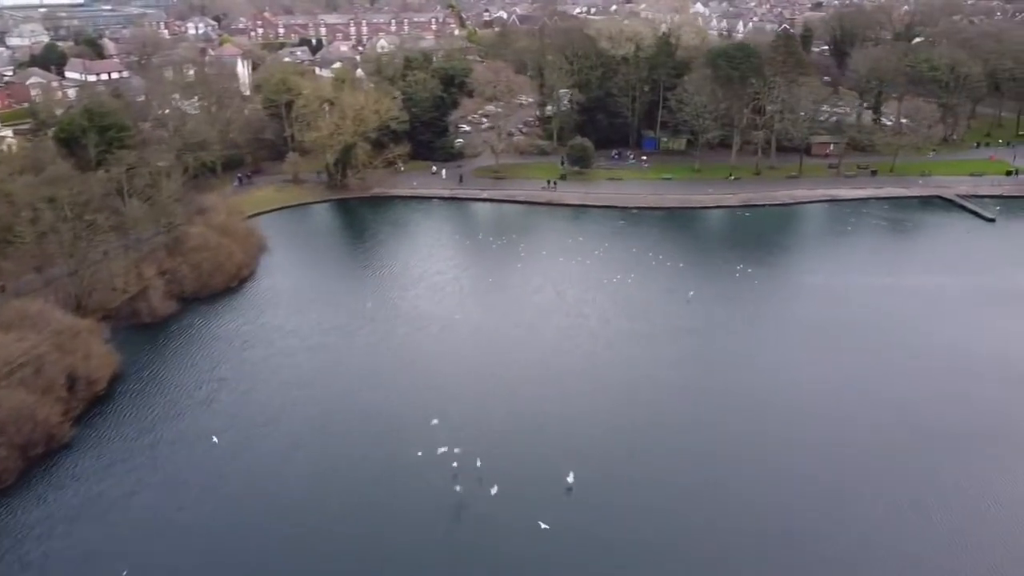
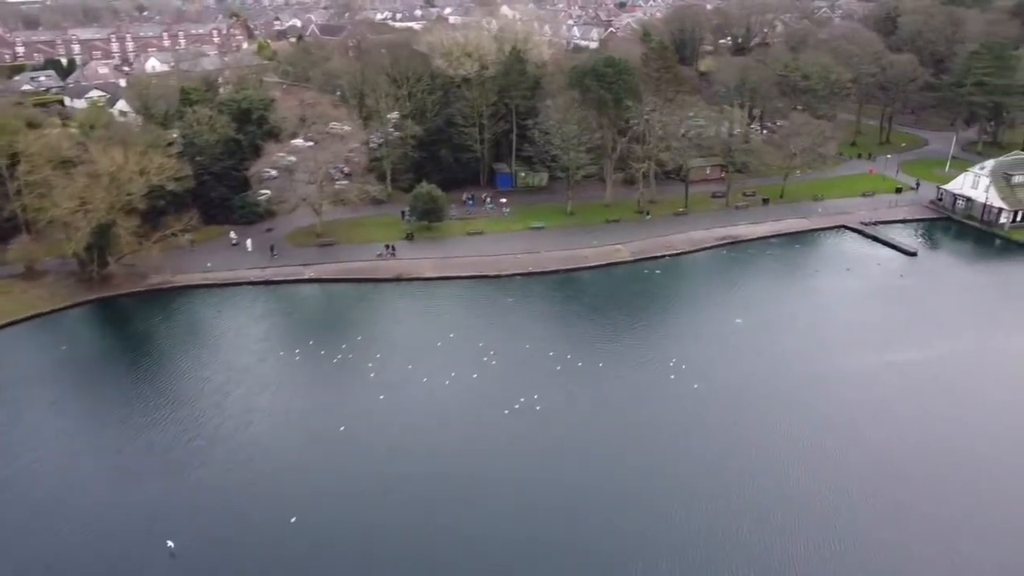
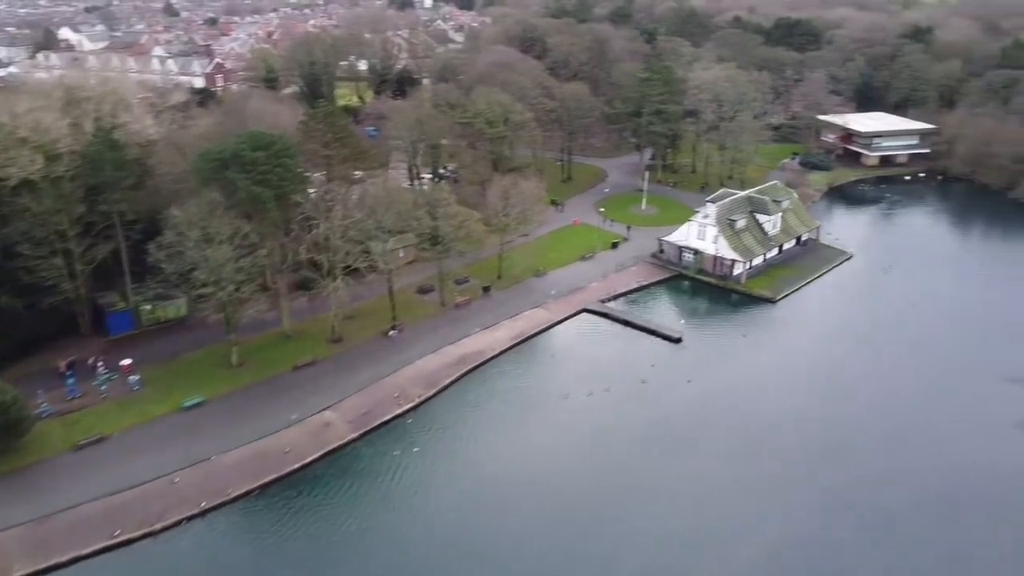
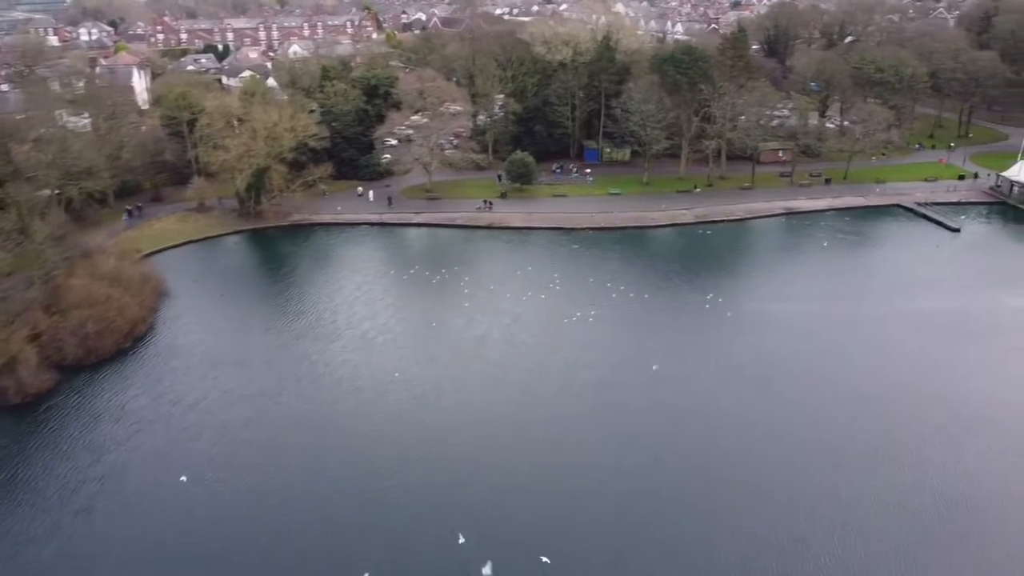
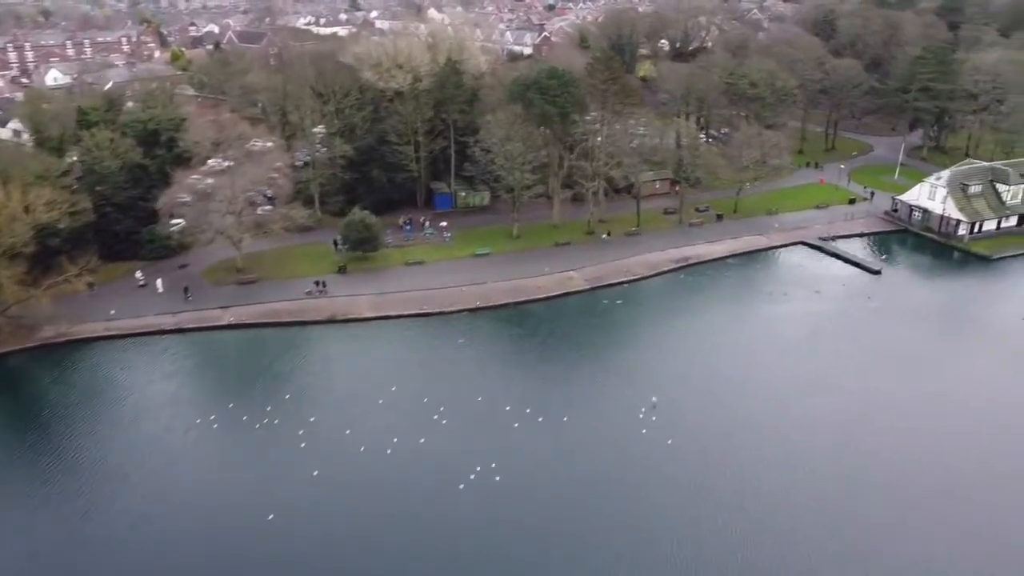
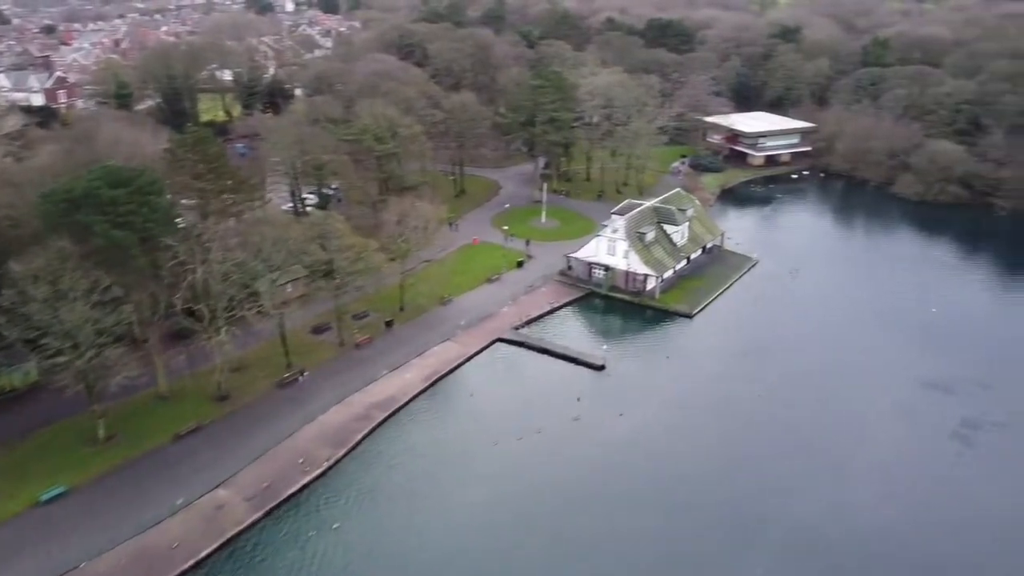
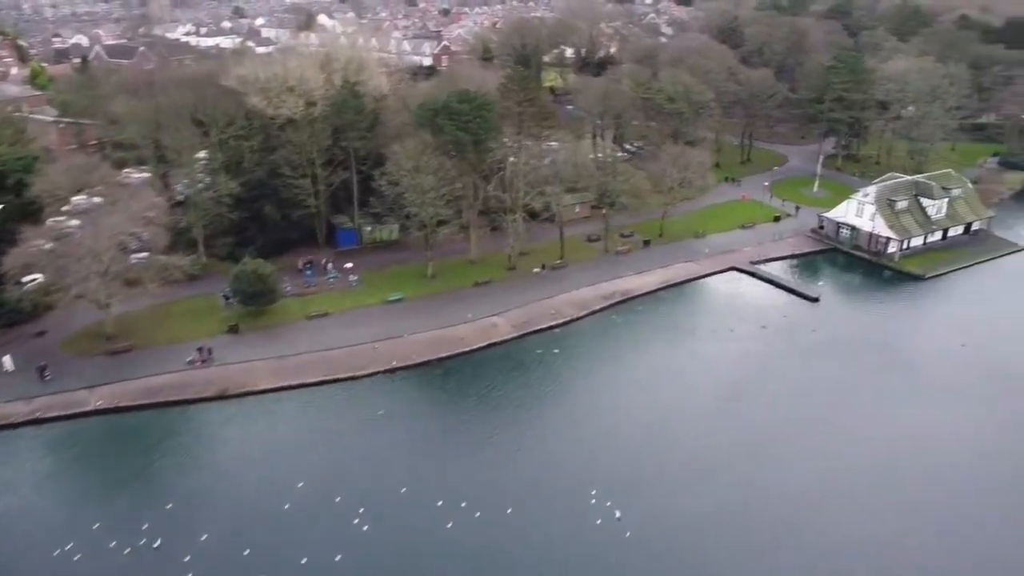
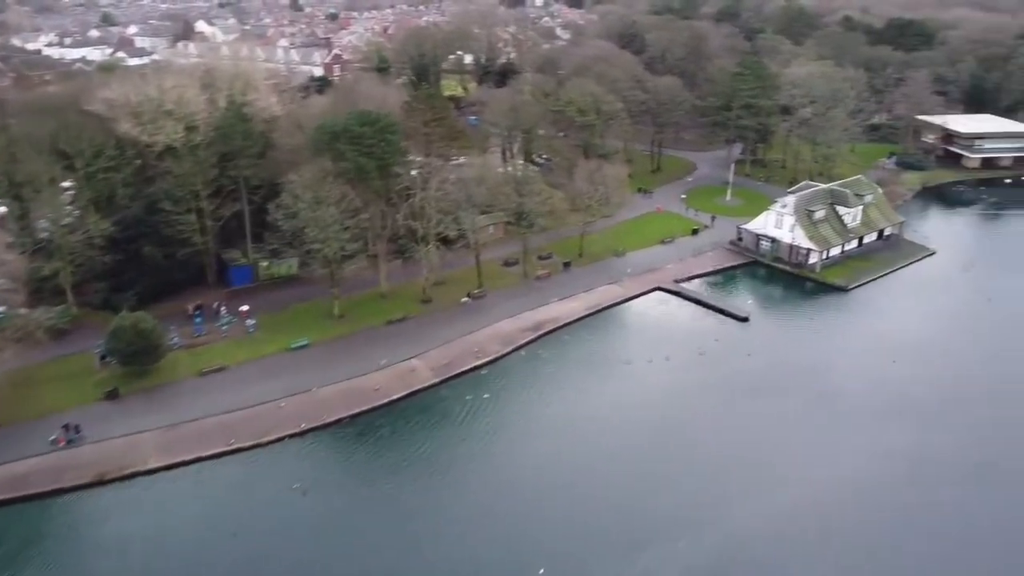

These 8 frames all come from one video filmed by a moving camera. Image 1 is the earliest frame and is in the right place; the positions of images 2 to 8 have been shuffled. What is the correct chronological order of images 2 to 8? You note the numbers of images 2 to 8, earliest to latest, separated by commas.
4, 2, 5, 7, 8, 3, 6
